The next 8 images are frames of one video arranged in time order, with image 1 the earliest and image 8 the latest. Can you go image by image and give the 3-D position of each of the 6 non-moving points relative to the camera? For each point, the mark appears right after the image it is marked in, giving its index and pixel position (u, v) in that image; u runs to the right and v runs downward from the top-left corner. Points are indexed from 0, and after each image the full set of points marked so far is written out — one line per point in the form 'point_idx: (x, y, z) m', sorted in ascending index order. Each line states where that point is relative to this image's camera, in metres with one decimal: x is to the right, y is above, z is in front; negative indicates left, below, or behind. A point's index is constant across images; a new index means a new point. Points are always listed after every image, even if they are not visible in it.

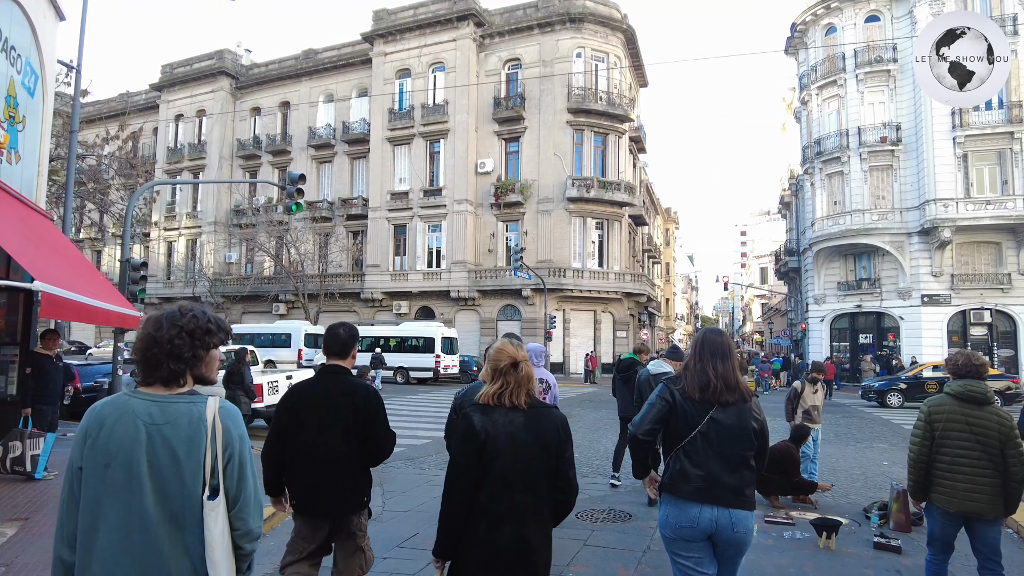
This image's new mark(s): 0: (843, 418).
0: (+7.5, -2.9, +14.4) m
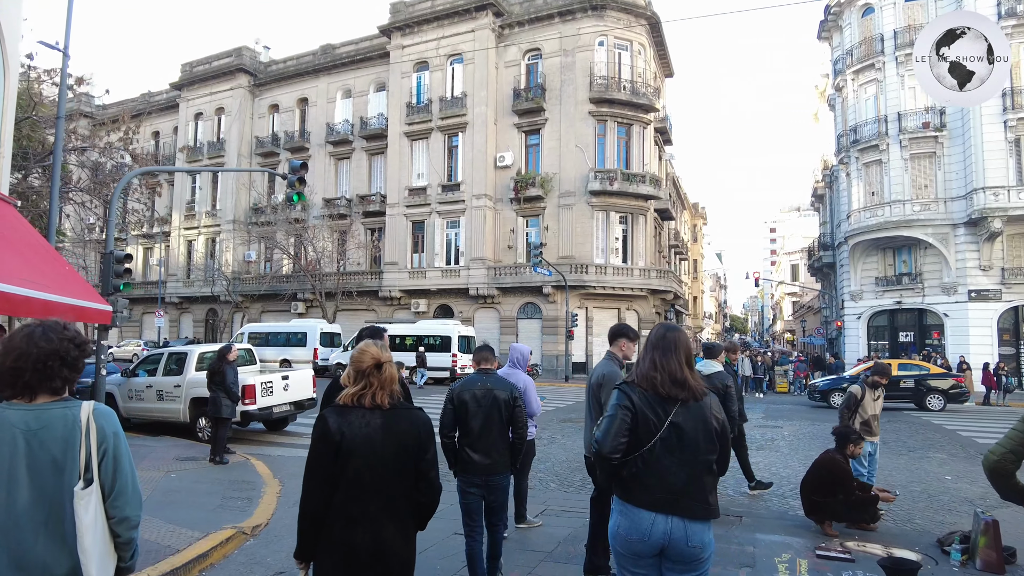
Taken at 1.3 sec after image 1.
0: (+7.8, -2.8, +13.1) m
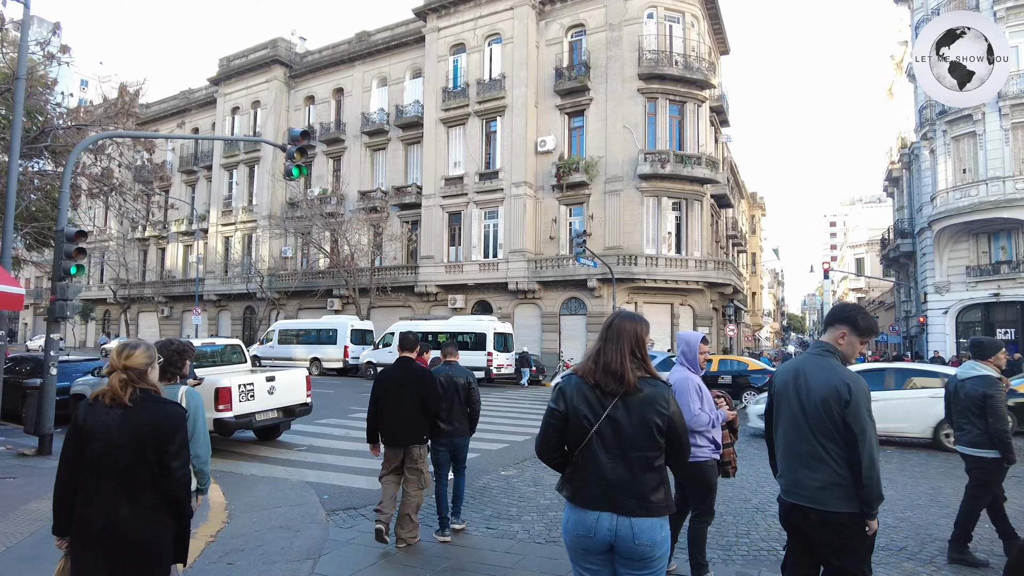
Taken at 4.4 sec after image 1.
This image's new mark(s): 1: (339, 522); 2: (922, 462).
0: (+8.4, -2.5, +10.5) m
1: (-1.6, -2.1, +5.8) m
2: (+5.5, -2.3, +8.6) m
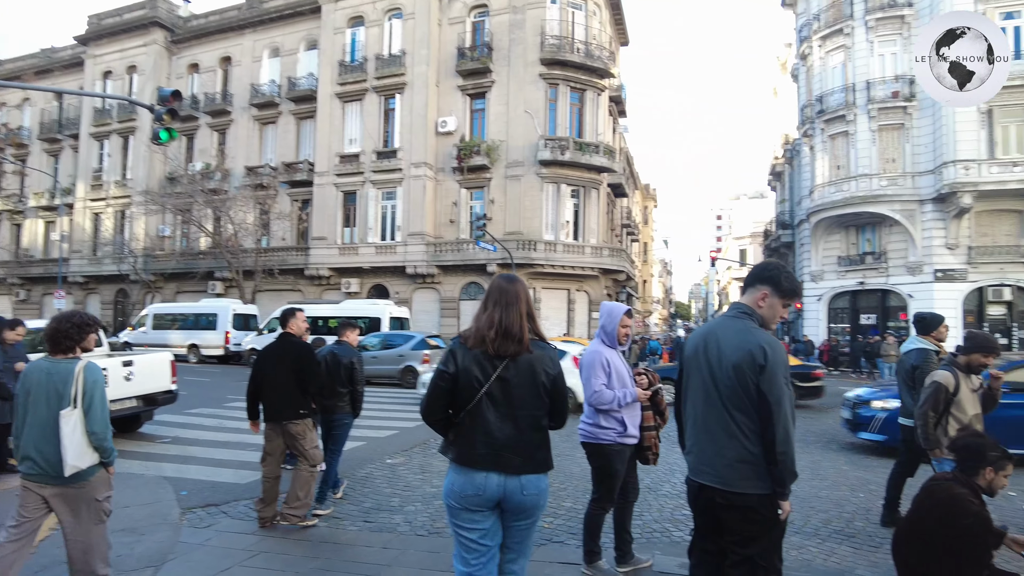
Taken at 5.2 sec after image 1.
0: (+6.6, -2.2, +11.3) m
1: (-2.5, -1.9, +5.1) m
2: (+4.0, -2.1, +9.0) m
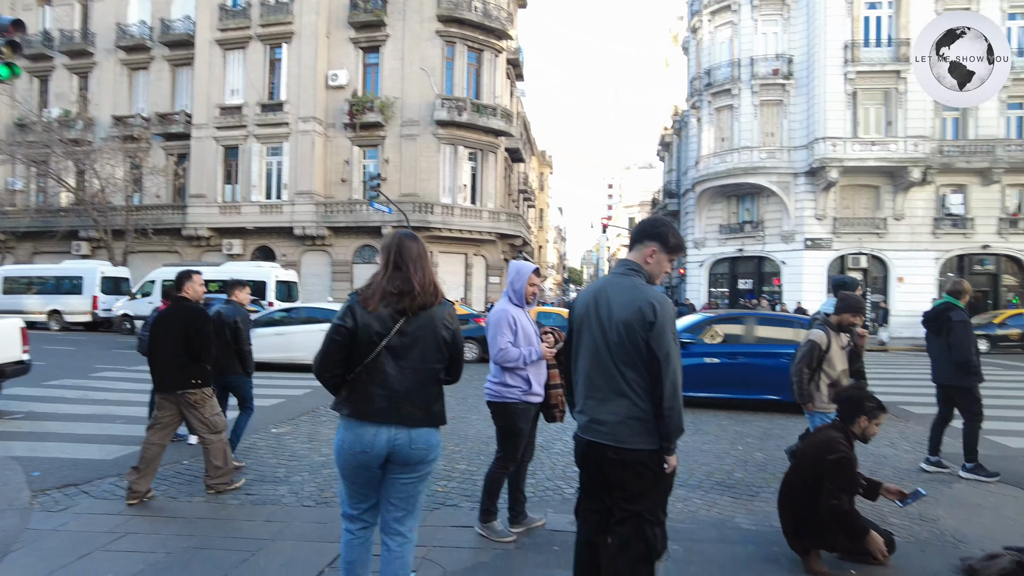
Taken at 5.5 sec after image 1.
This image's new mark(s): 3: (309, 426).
0: (+4.7, -1.6, +12.1) m
1: (-3.3, -1.6, +4.6) m
2: (+2.5, -1.6, +9.4) m
3: (-2.2, -1.5, +7.0) m
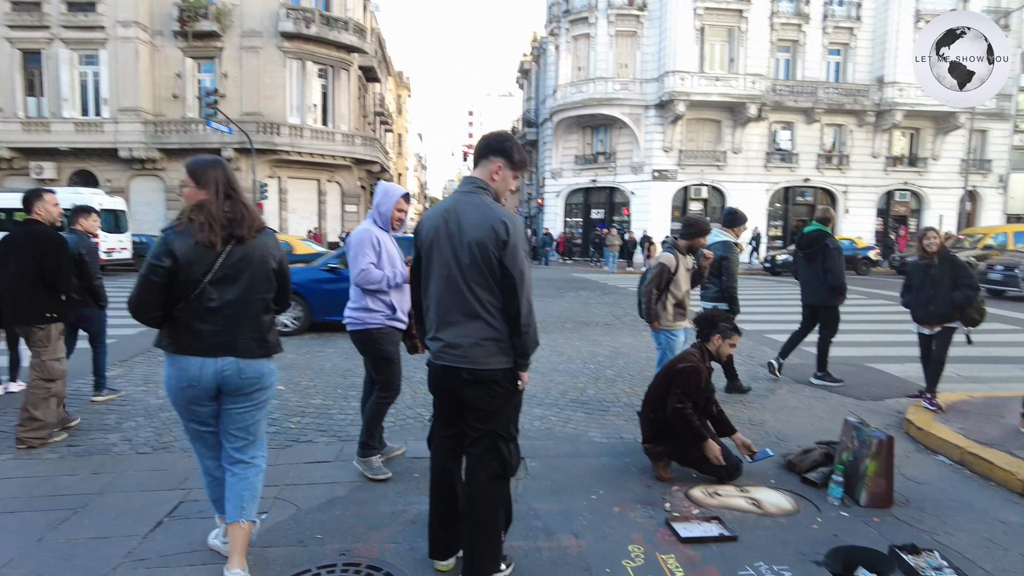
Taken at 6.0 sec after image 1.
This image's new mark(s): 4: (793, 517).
0: (+2.0, -0.2, +12.8) m
1: (-4.2, -1.1, +3.8) m
2: (+0.4, -0.5, +9.7) m
3: (-3.7, -0.8, +6.4) m
4: (+1.3, -1.0, +2.9) m
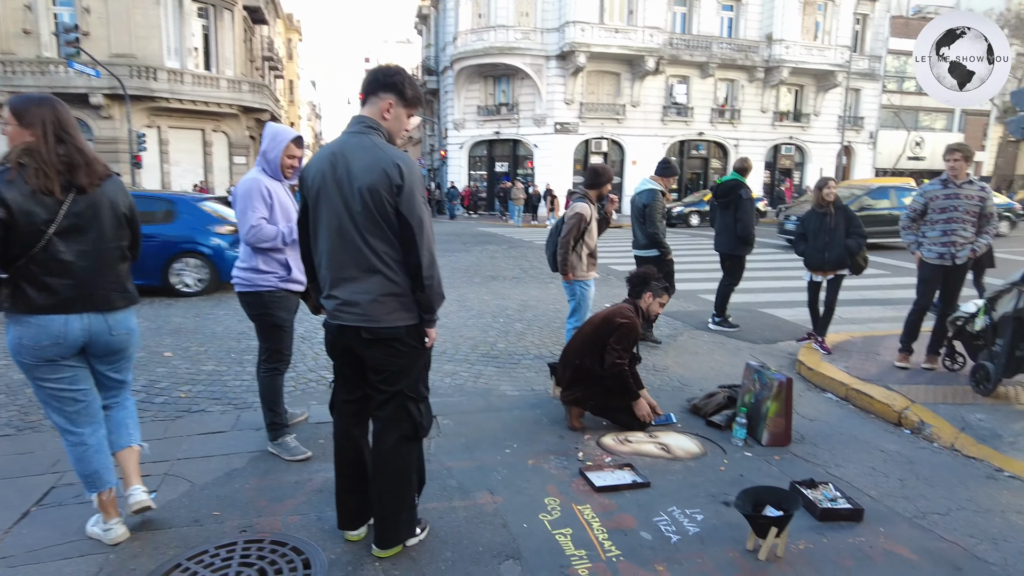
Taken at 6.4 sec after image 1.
0: (+0.1, +0.8, +12.8) m
1: (-4.7, -1.0, +3.1) m
2: (-1.0, +0.2, +9.6) m
3: (-4.5, -0.4, +5.7) m
4: (+0.9, -0.8, +3.0) m
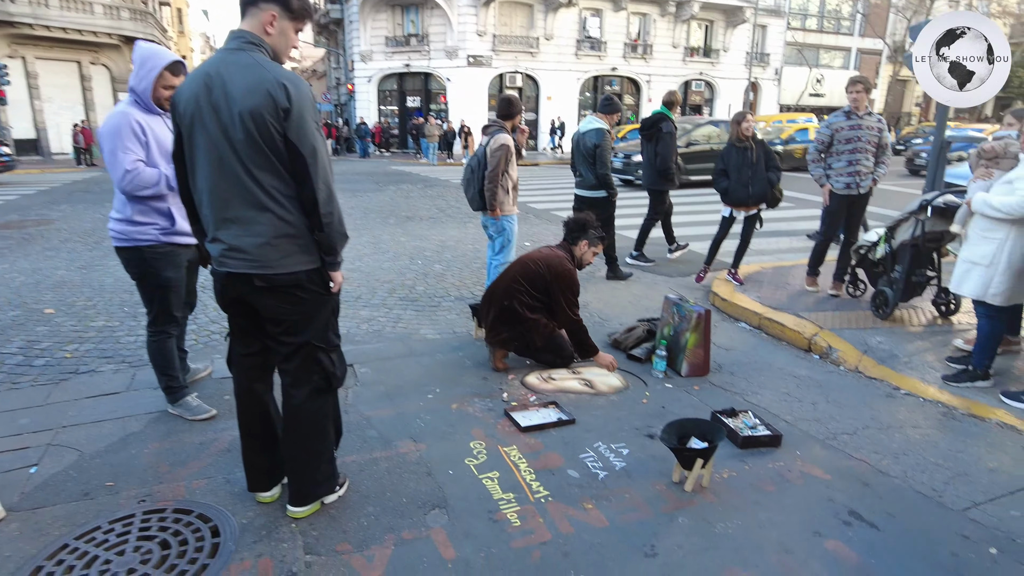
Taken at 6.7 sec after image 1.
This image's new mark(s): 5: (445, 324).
0: (-1.5, +1.9, +12.5) m
1: (-5.0, -0.9, +2.4) m
2: (-2.2, +1.0, +9.2) m
3: (-5.2, -0.1, +5.0) m
4: (+0.5, -0.5, +3.0) m
5: (-0.4, -0.2, +4.2) m
